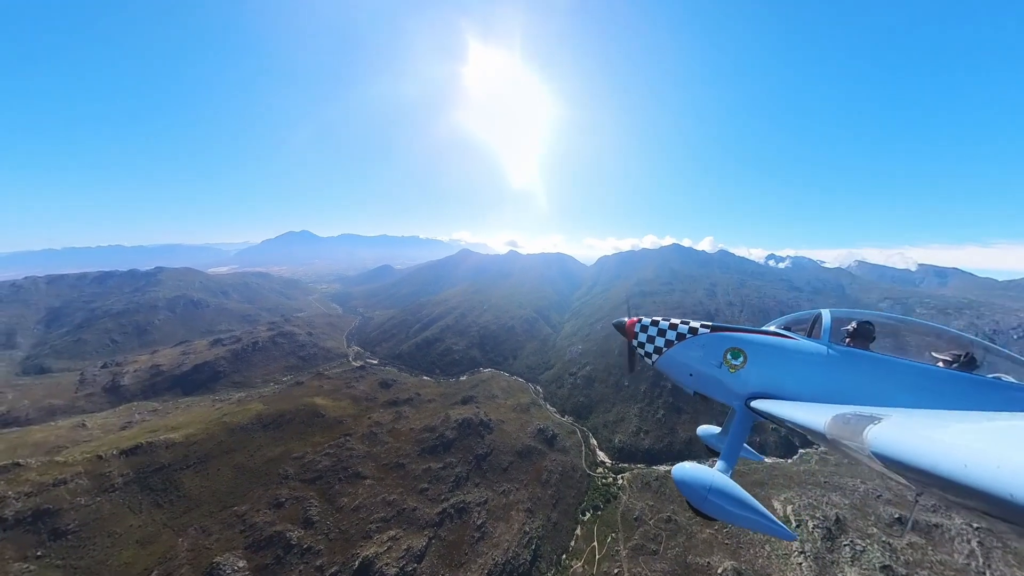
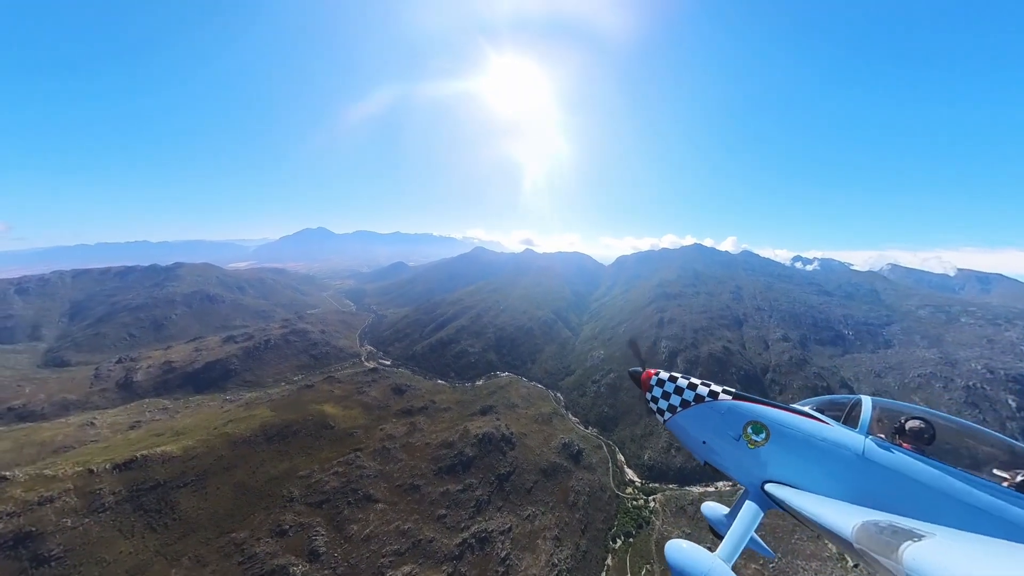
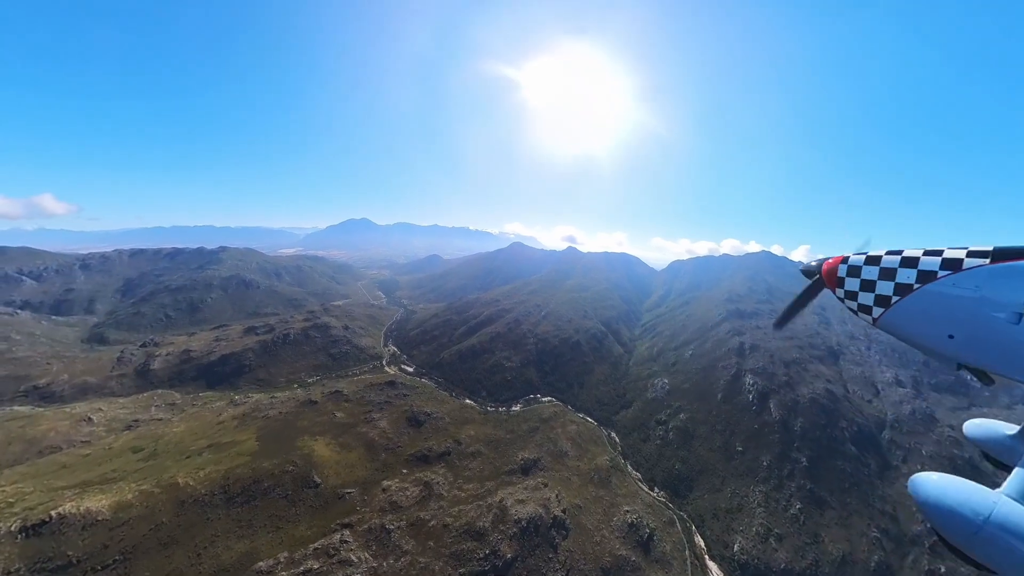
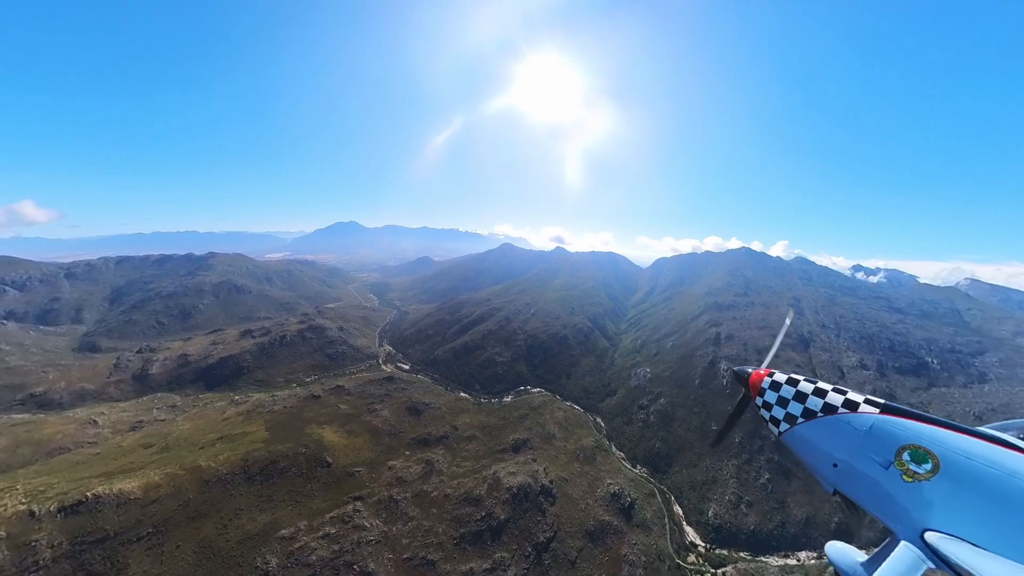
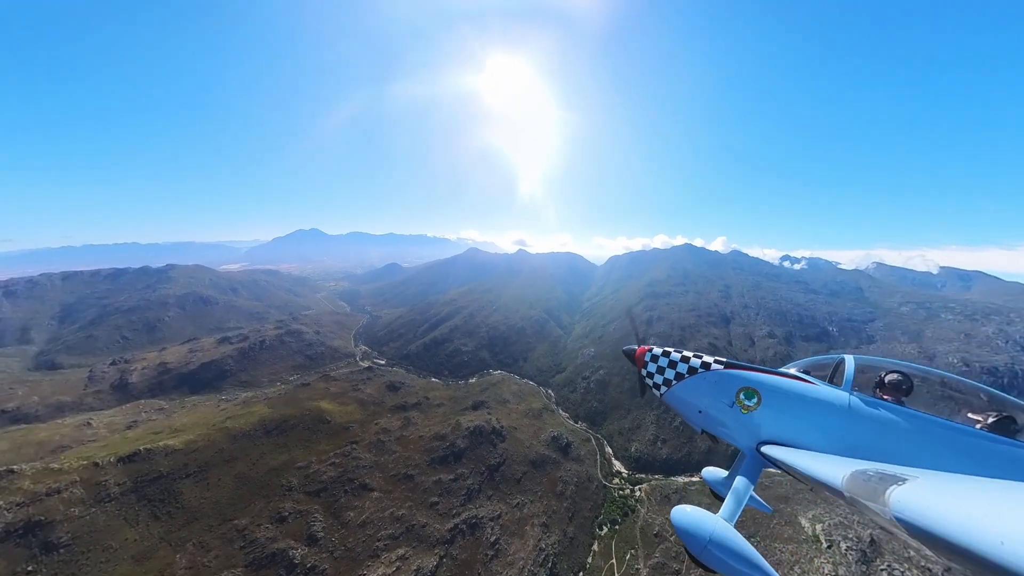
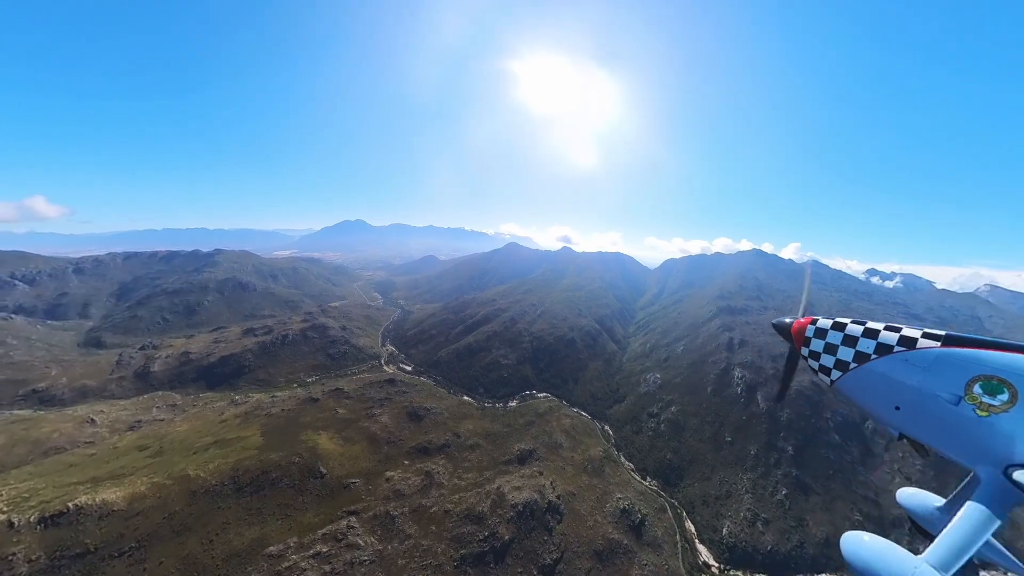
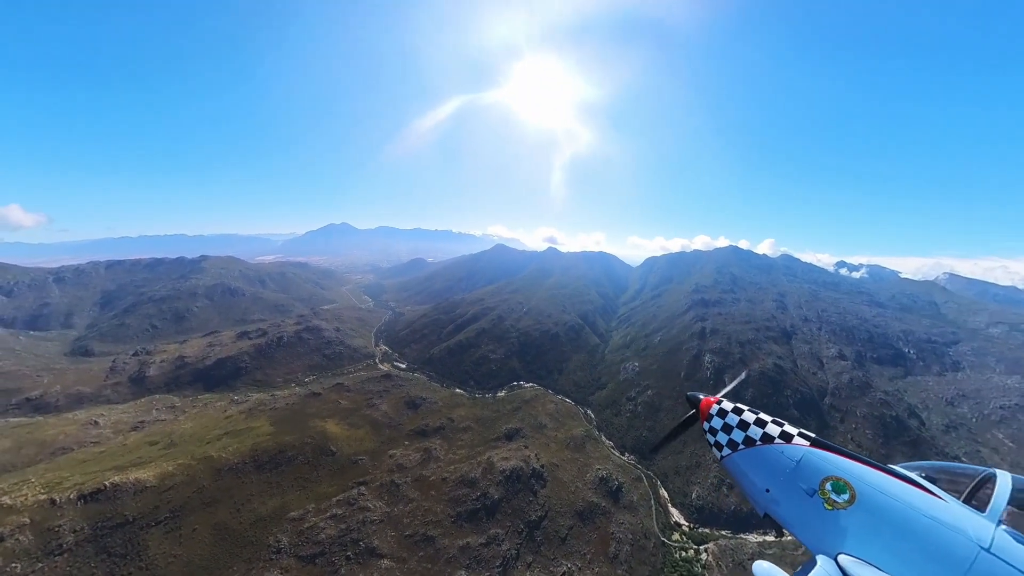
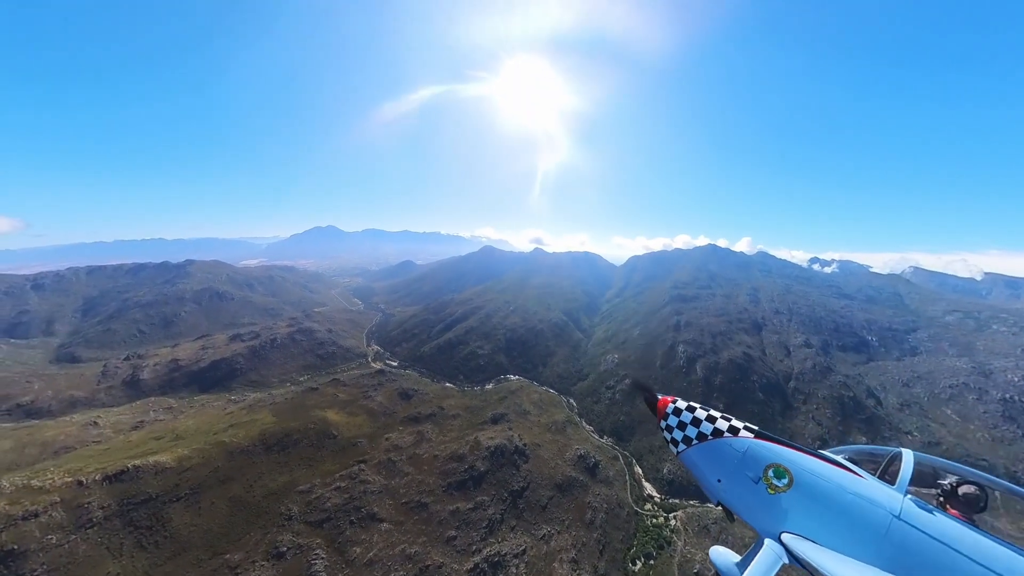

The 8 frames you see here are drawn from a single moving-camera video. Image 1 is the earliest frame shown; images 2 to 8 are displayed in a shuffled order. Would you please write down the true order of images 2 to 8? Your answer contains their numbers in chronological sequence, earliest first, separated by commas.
5, 2, 8, 7, 4, 6, 3
